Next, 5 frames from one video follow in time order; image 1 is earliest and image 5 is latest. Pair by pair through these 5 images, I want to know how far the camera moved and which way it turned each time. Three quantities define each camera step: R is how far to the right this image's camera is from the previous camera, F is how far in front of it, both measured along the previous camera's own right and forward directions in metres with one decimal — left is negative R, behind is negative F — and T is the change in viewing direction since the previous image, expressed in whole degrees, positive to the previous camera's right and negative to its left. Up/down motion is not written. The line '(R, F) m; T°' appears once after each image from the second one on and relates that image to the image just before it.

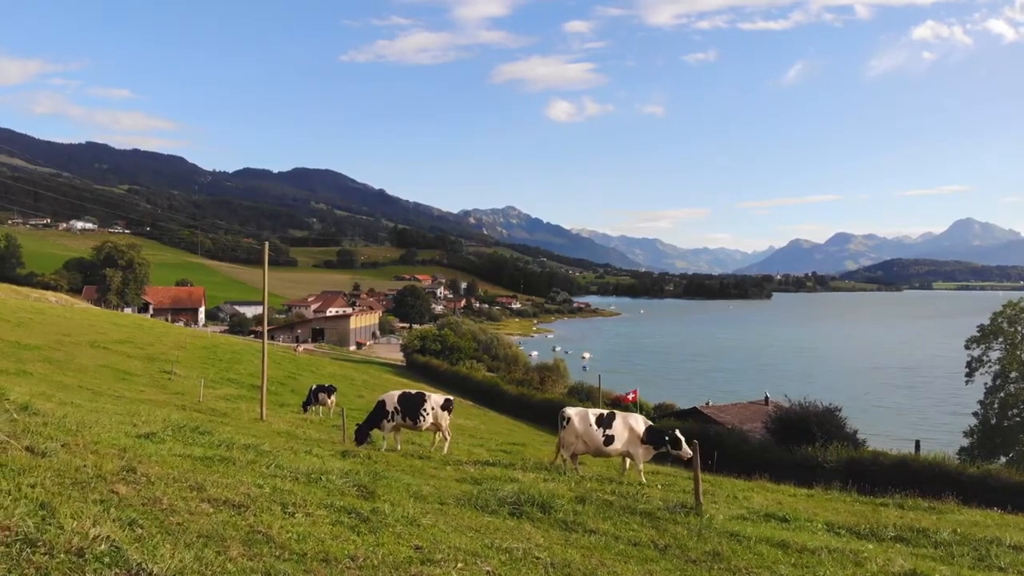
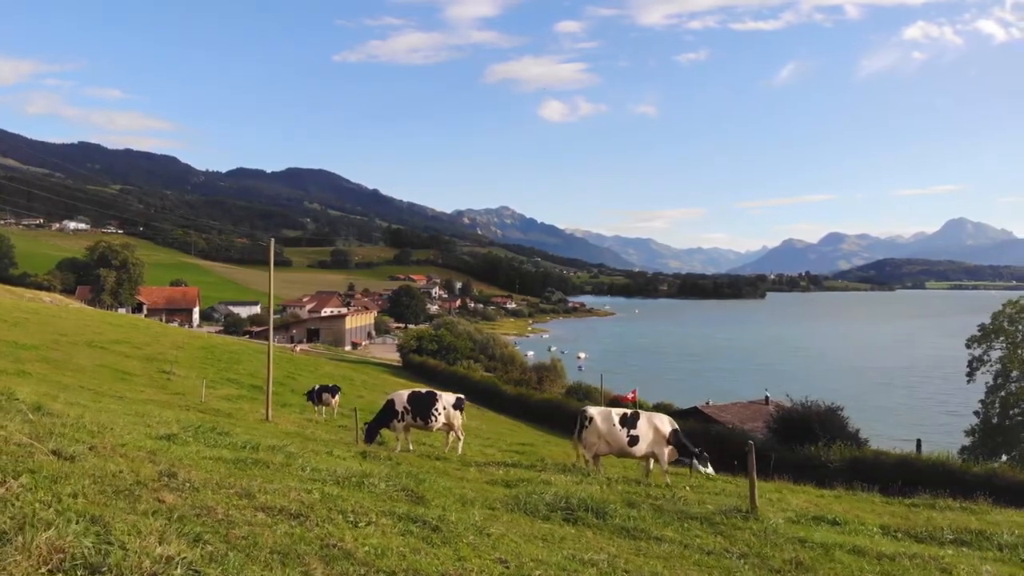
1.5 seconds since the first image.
(-0.7, +0.5) m; 0°
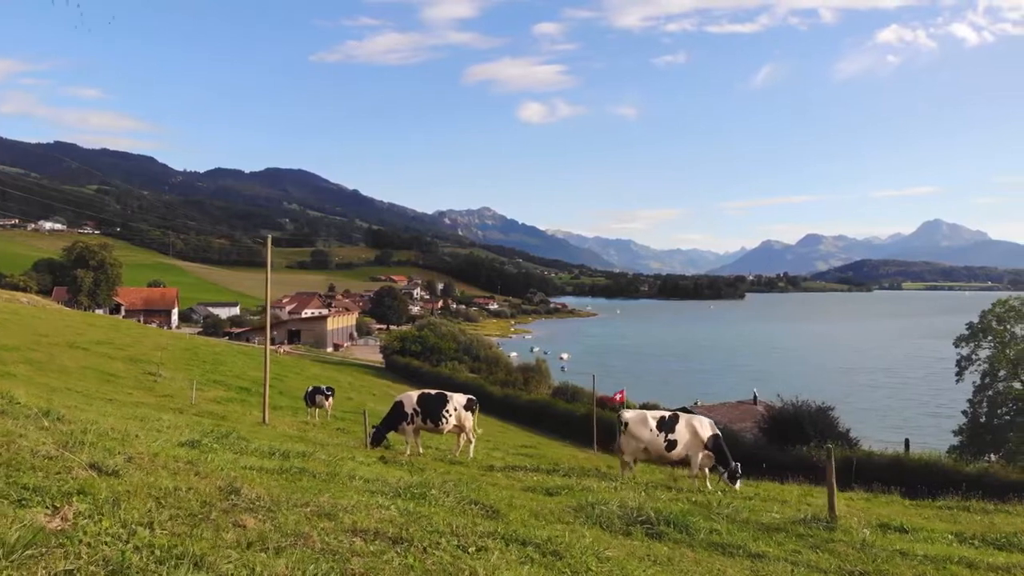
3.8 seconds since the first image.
(-1.0, +0.8) m; +1°
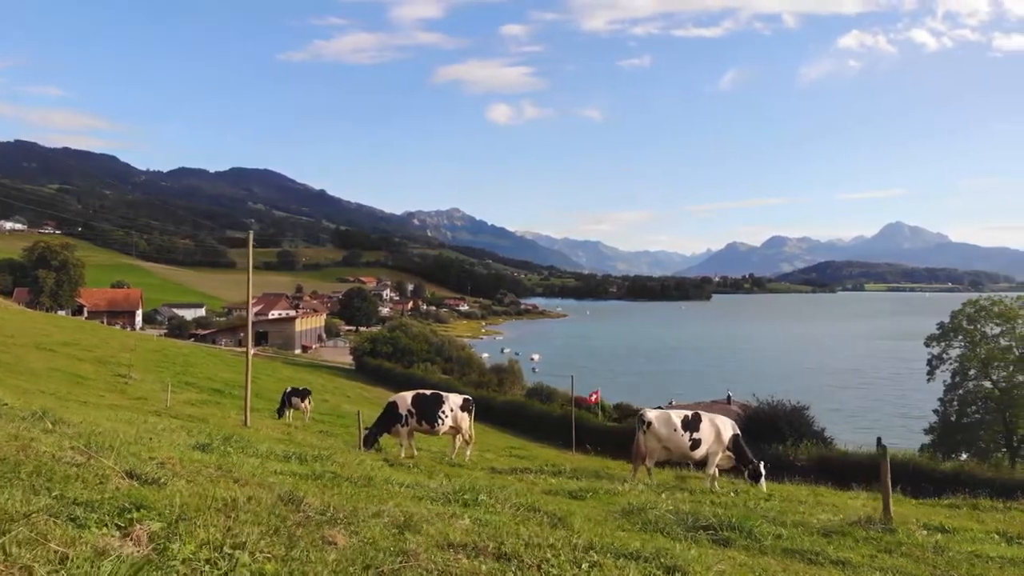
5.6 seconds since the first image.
(-0.8, +0.6) m; +2°
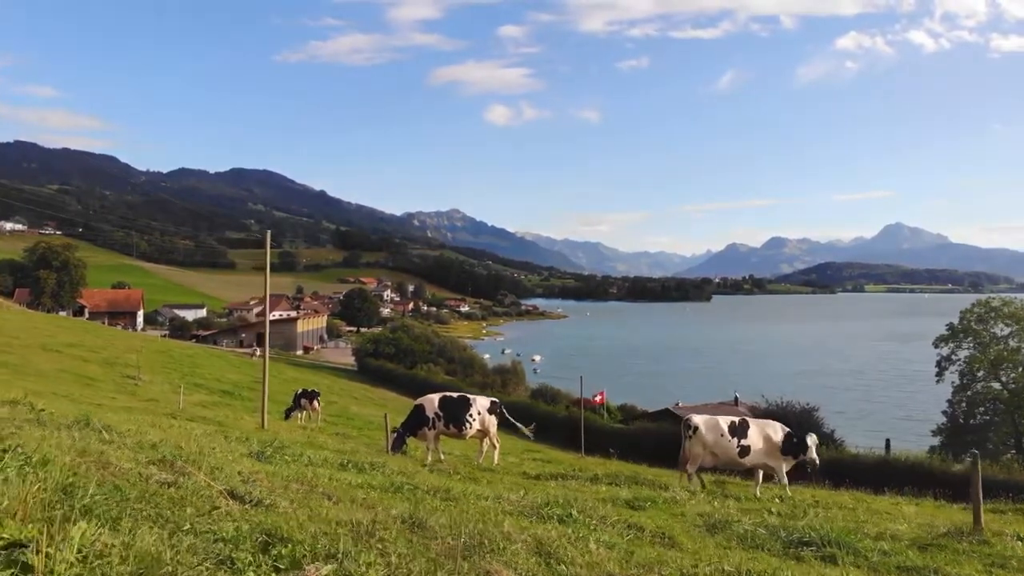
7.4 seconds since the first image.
(-0.8, +0.4) m; 0°
